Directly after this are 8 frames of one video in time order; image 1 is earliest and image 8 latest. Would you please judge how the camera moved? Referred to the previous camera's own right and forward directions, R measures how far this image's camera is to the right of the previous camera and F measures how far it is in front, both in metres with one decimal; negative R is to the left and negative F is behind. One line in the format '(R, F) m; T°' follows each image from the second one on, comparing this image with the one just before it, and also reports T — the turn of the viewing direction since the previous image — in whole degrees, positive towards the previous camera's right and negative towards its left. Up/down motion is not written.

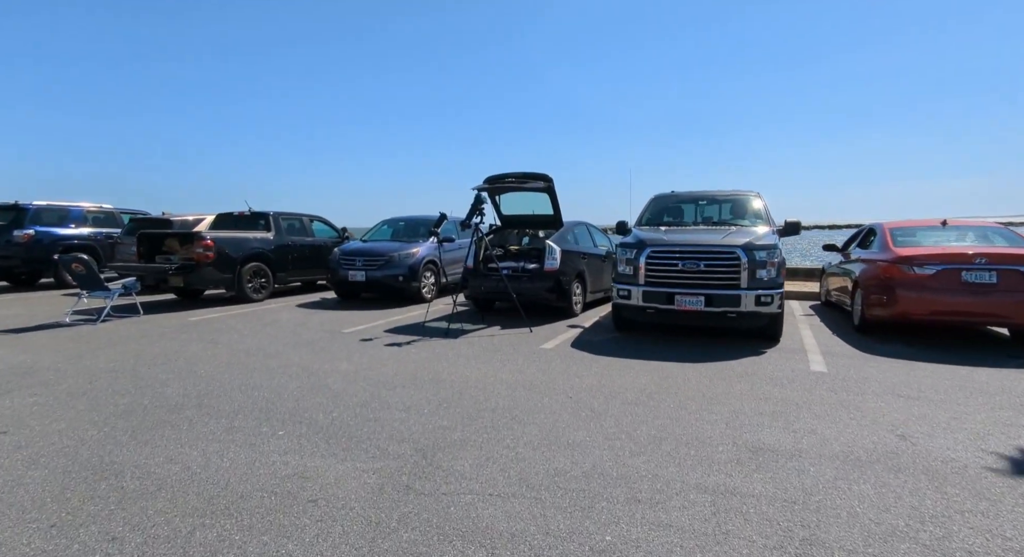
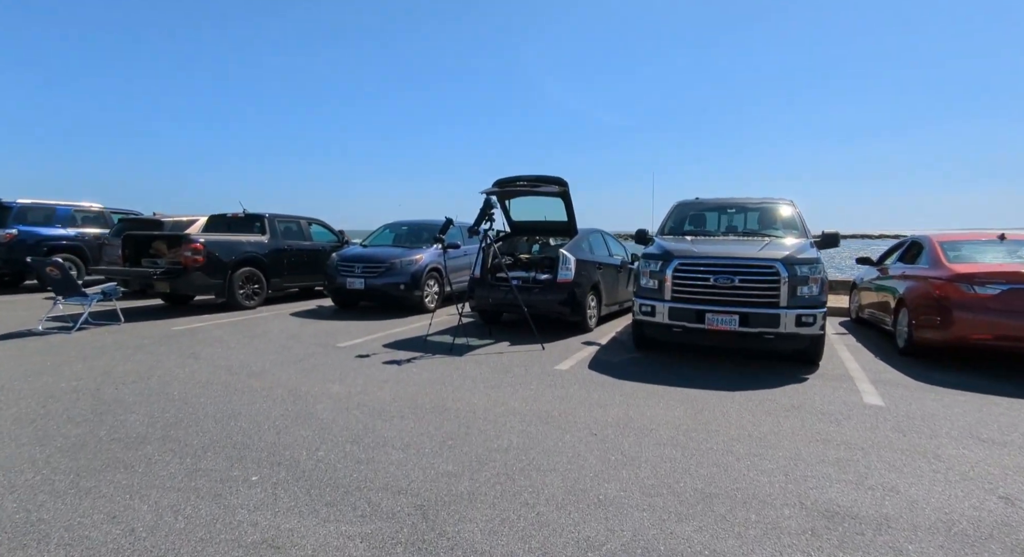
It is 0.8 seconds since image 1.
(-0.1, +0.6) m; 0°
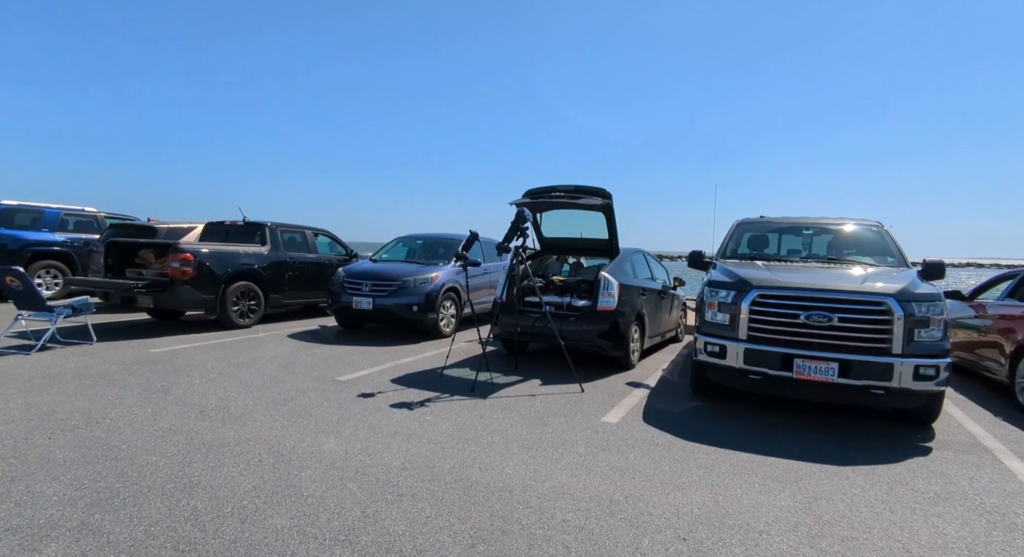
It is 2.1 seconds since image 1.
(-0.3, +1.0) m; -1°
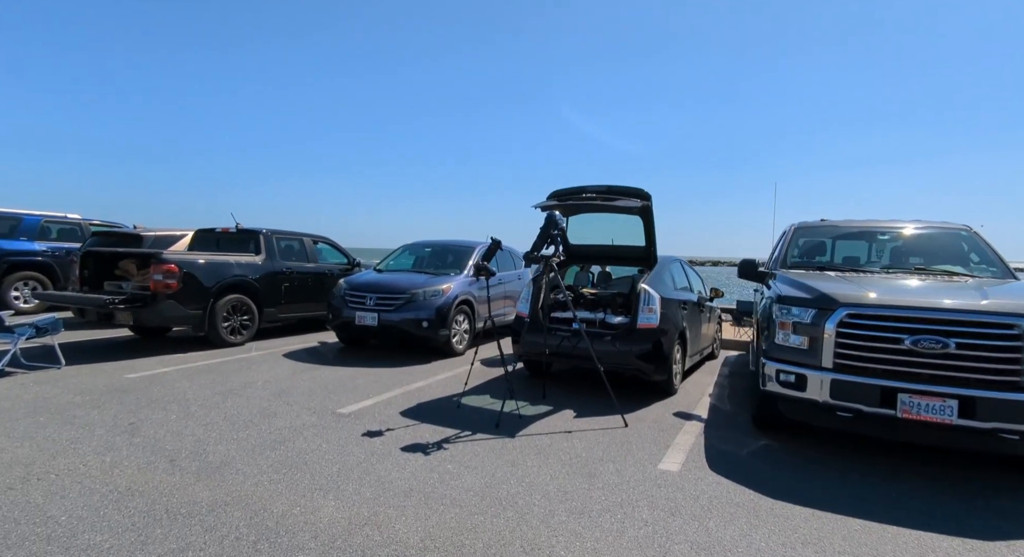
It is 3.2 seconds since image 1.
(-0.2, +0.8) m; 0°
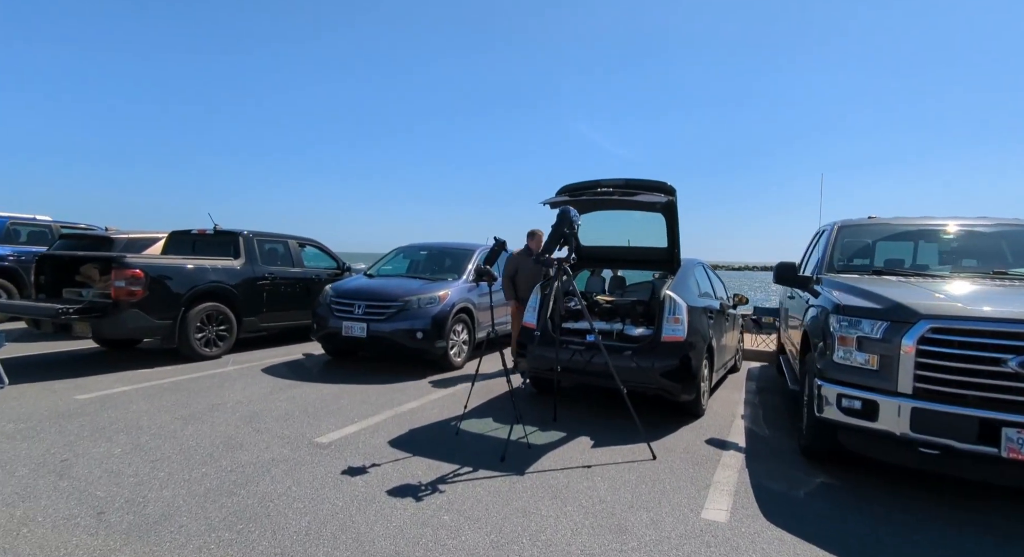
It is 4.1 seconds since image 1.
(-0.1, +0.7) m; 0°
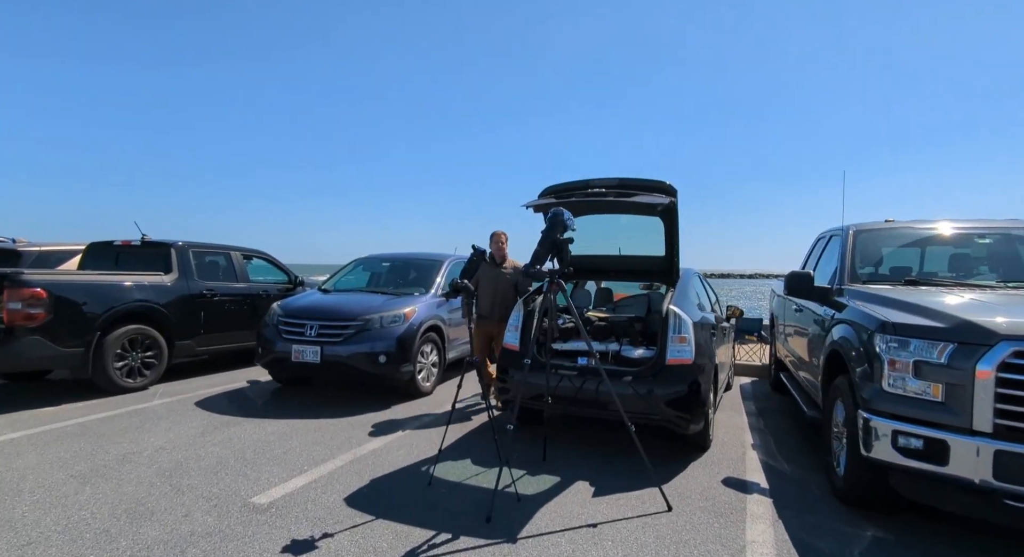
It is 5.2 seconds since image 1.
(-0.1, +0.7) m; +4°
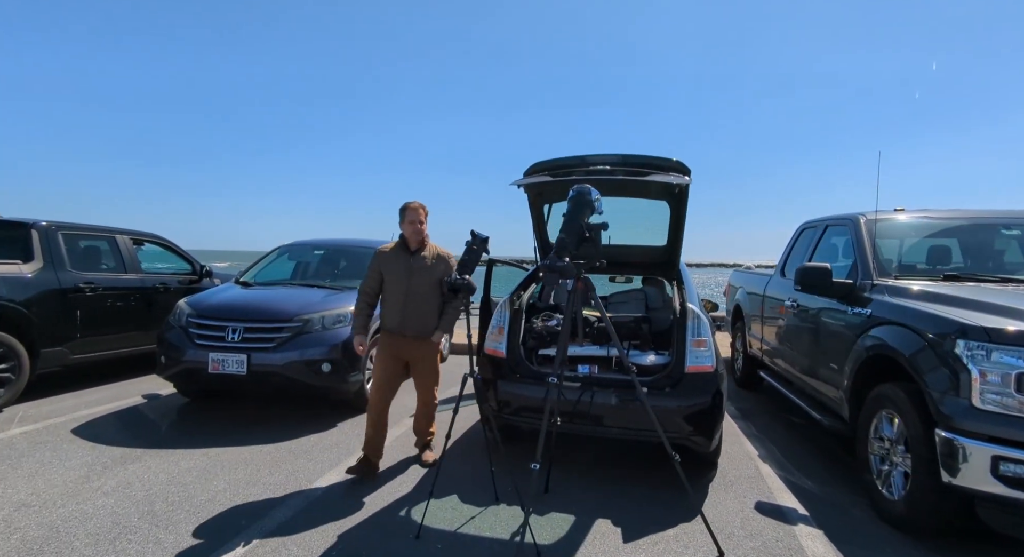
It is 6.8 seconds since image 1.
(-0.5, +0.8) m; +9°
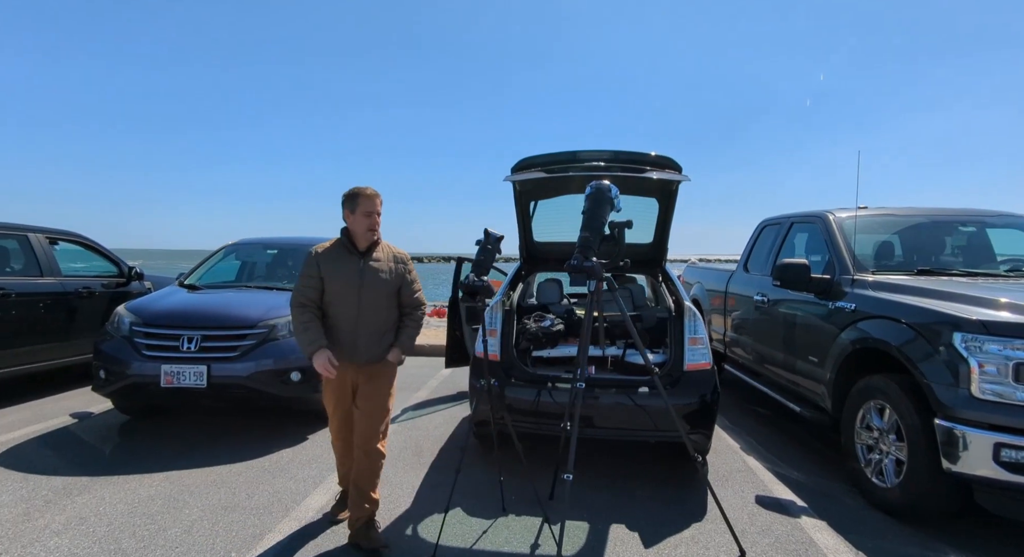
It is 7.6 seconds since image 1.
(-0.4, +0.2) m; +7°
